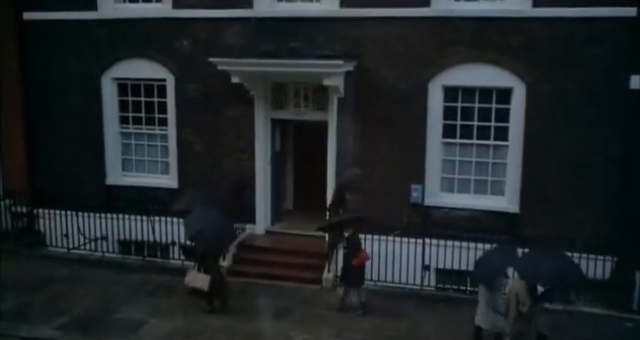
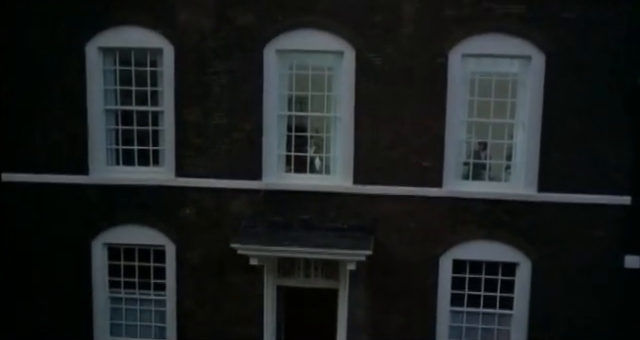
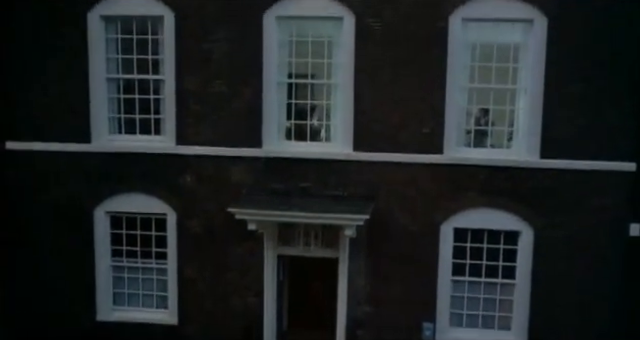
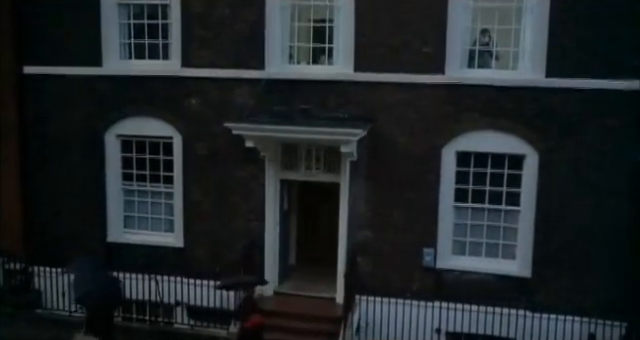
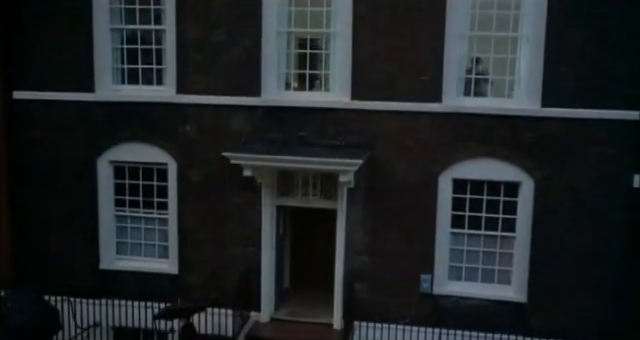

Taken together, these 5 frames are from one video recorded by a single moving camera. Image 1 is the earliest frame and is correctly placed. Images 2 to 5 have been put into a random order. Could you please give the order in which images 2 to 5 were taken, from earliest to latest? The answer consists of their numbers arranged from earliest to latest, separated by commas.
4, 5, 3, 2
